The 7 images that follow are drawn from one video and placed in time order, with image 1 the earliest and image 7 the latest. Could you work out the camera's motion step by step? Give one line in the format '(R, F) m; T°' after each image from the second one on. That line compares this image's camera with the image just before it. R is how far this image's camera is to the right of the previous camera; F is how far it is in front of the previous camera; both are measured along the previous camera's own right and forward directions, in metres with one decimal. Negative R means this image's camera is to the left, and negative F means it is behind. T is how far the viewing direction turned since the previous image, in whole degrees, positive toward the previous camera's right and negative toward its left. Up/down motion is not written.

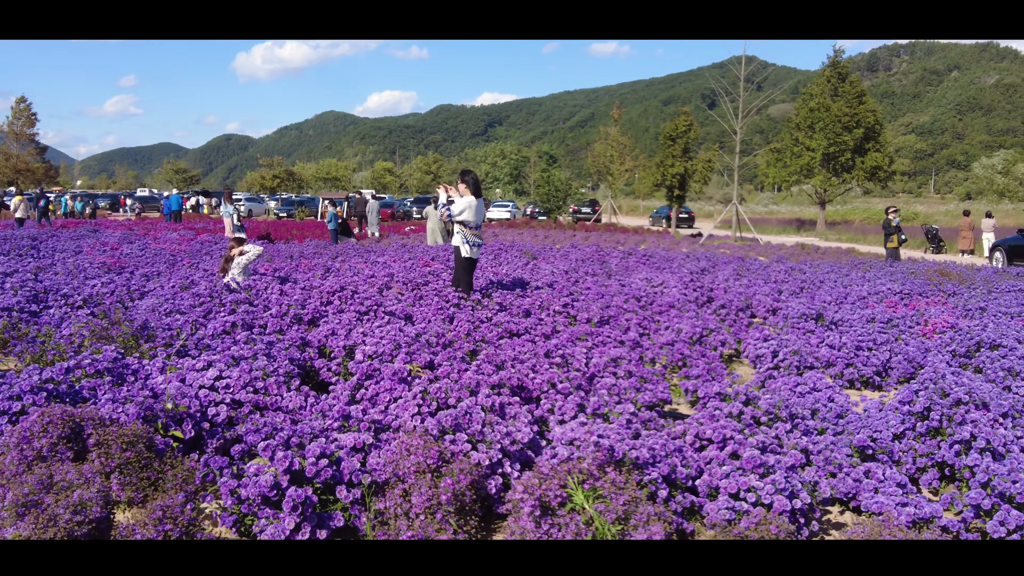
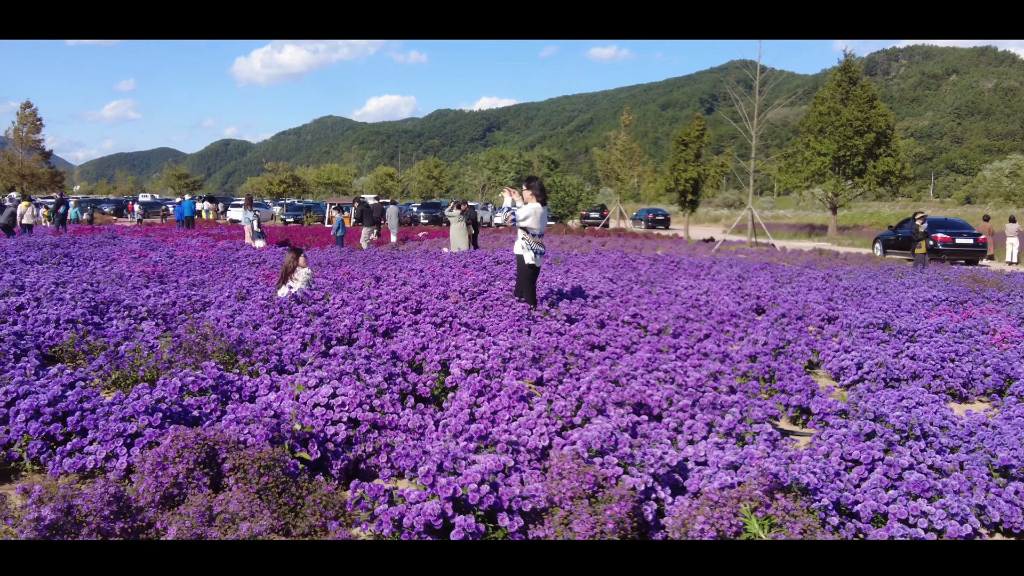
(-0.5, +0.2) m; 0°
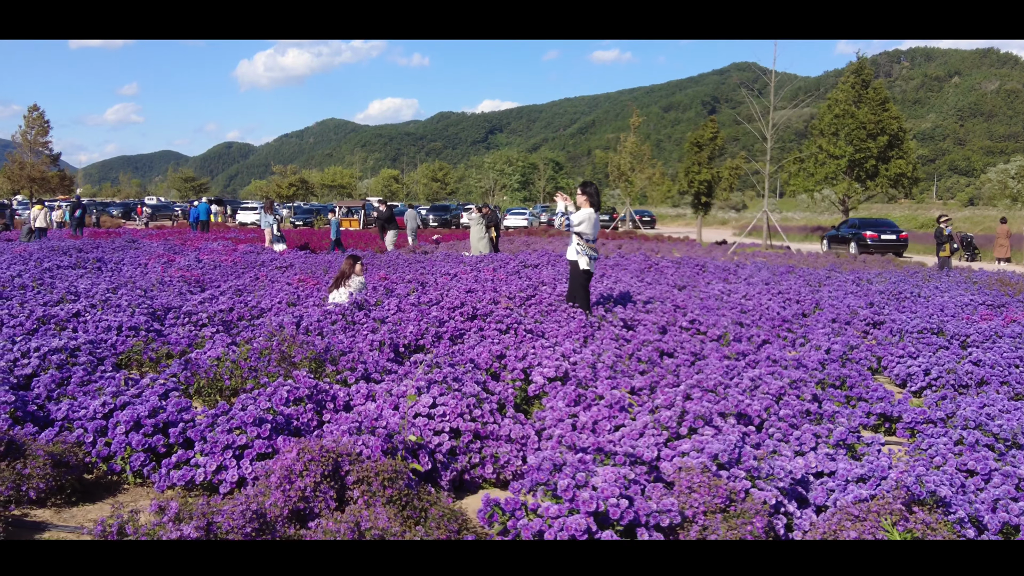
(-0.4, +0.1) m; 0°
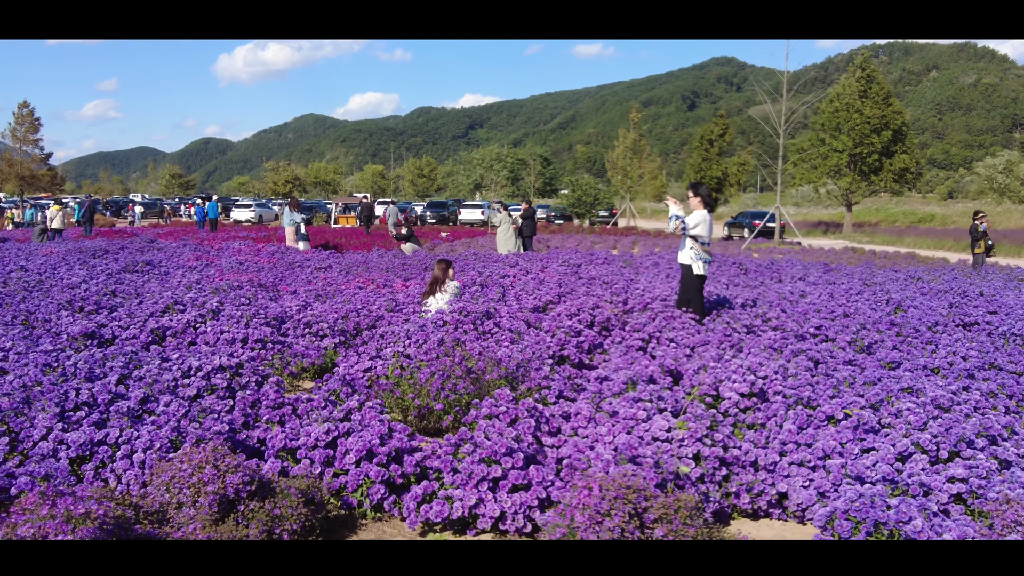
(-1.0, +0.3) m; +1°
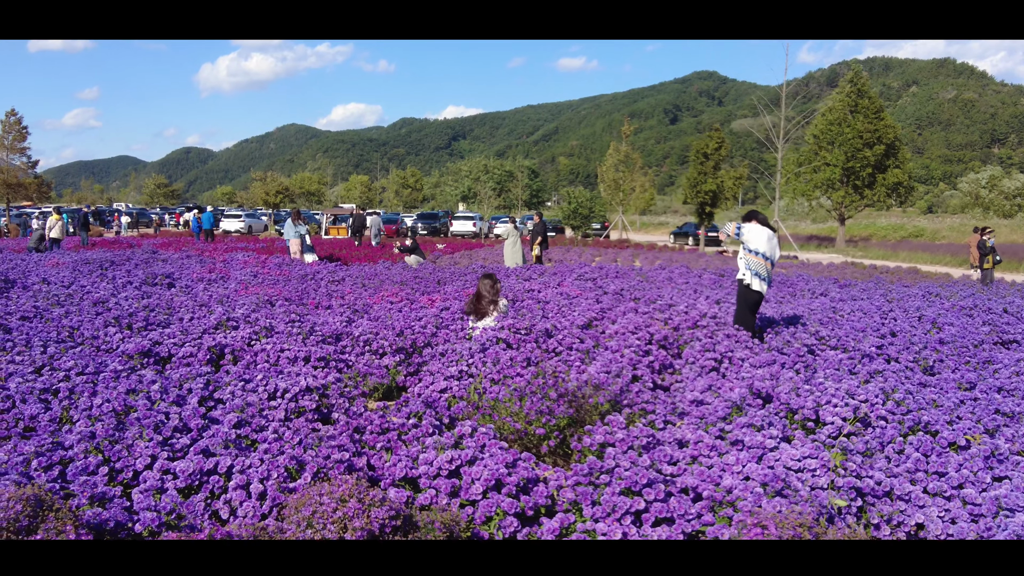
(-0.5, +0.1) m; +1°
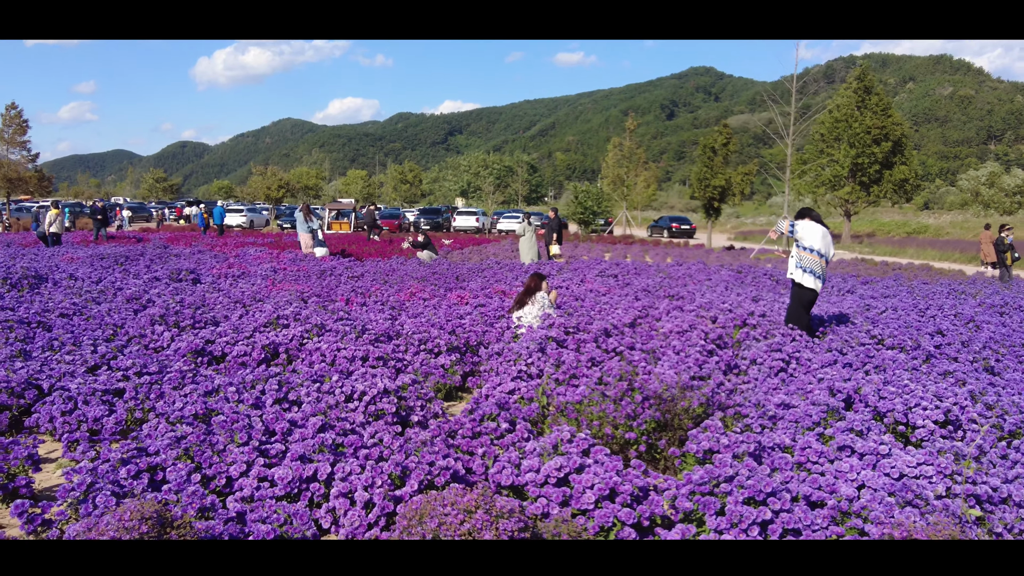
(-0.4, +0.1) m; 0°
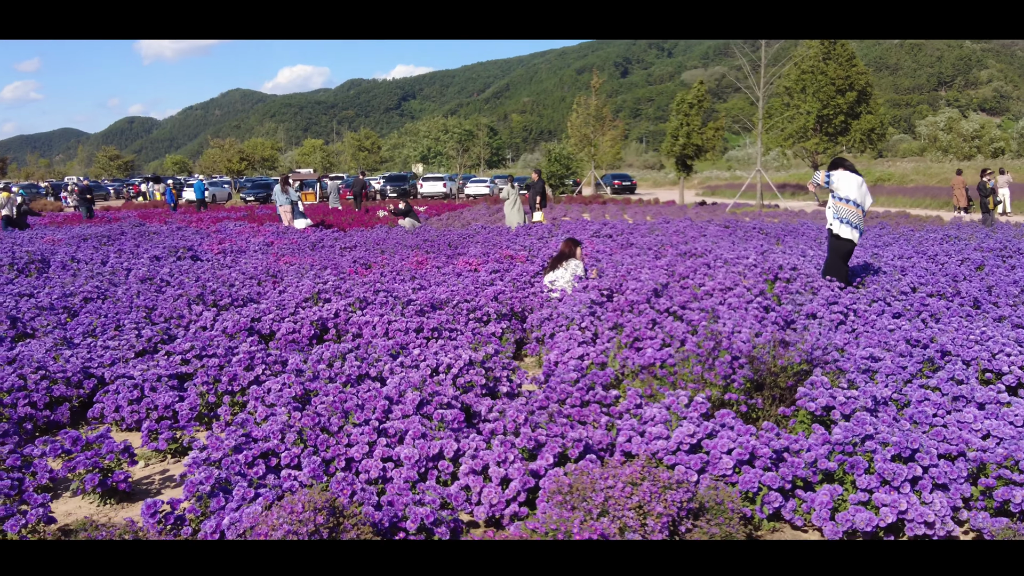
(-0.5, +0.1) m; +2°
